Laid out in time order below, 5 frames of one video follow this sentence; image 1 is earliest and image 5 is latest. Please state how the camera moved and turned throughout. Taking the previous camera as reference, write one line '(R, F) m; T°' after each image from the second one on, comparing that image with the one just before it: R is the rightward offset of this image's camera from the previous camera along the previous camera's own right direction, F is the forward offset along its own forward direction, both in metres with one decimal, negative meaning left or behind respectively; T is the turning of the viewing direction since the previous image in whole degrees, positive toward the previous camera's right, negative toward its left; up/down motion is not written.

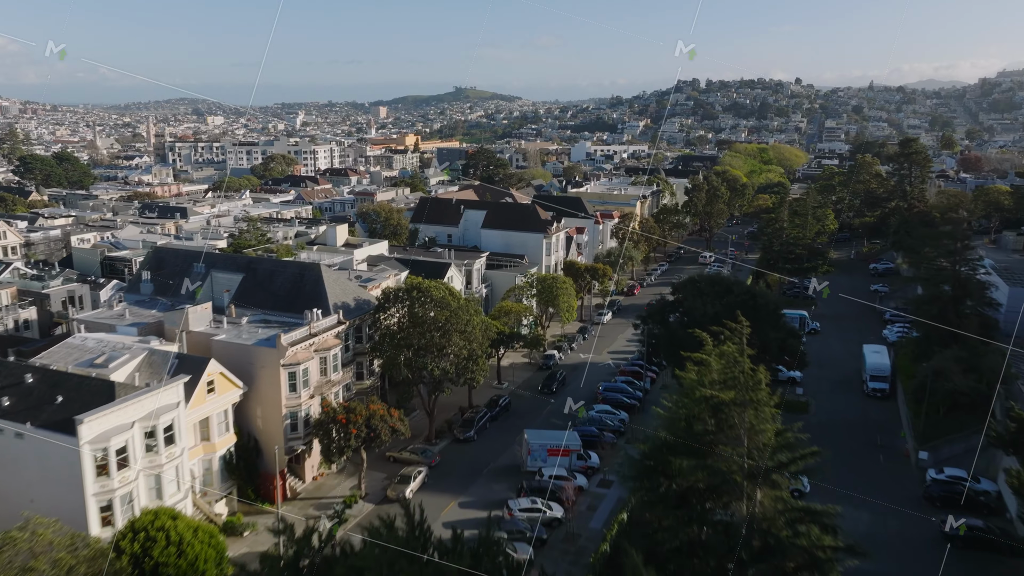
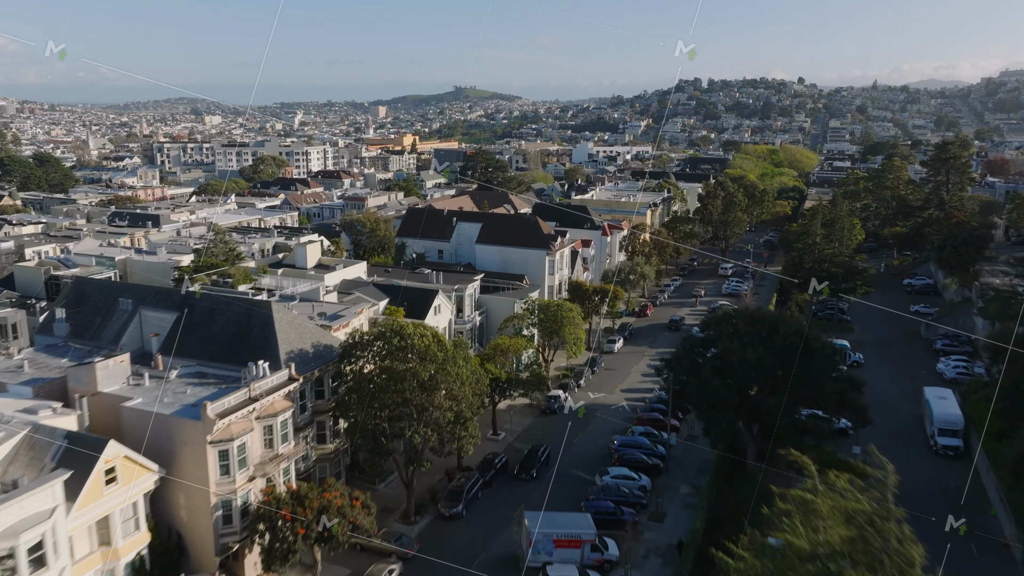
(+0.1, +4.4) m; 0°
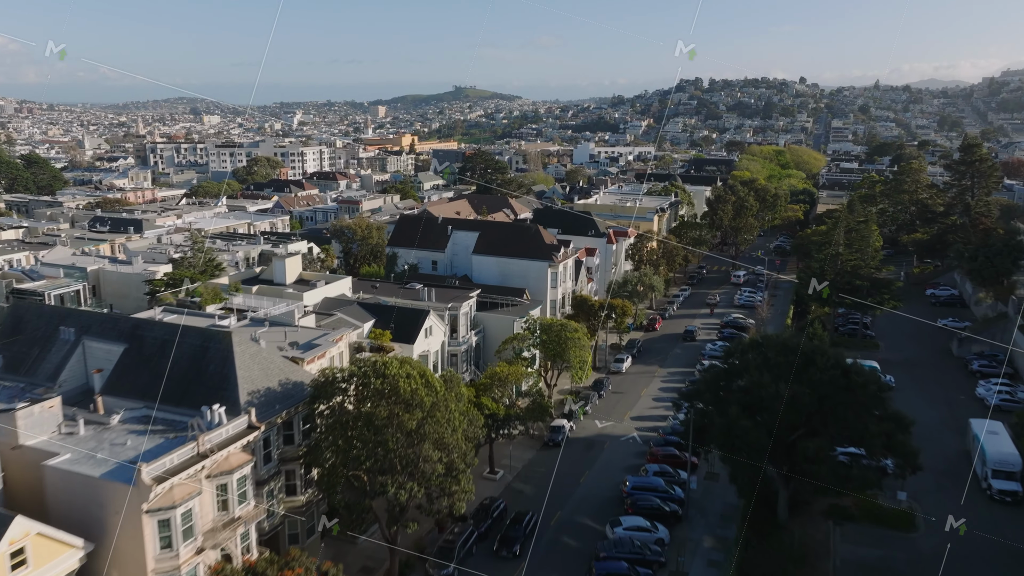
(0.0, +2.5) m; 0°
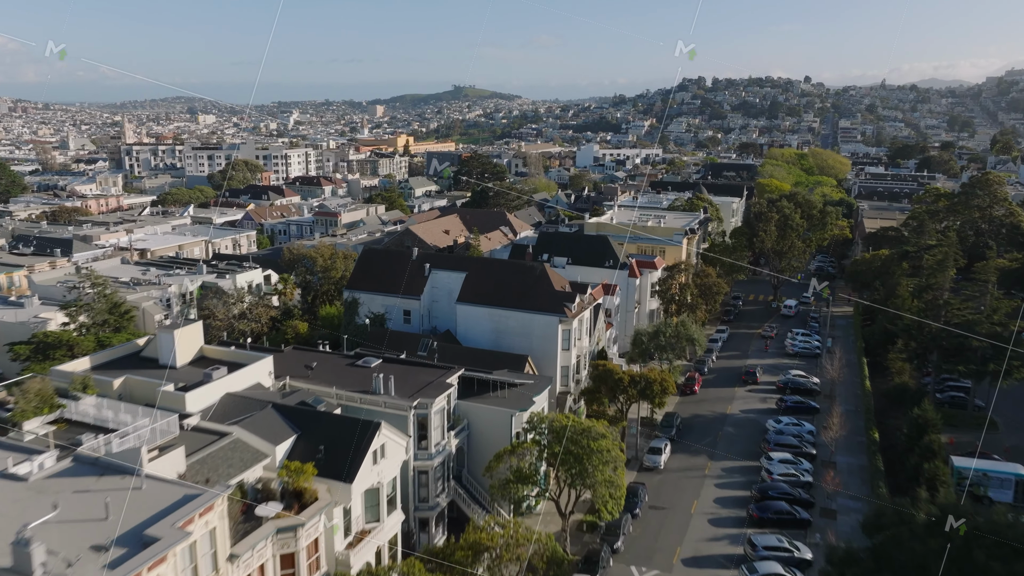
(+0.1, +8.2) m; 0°
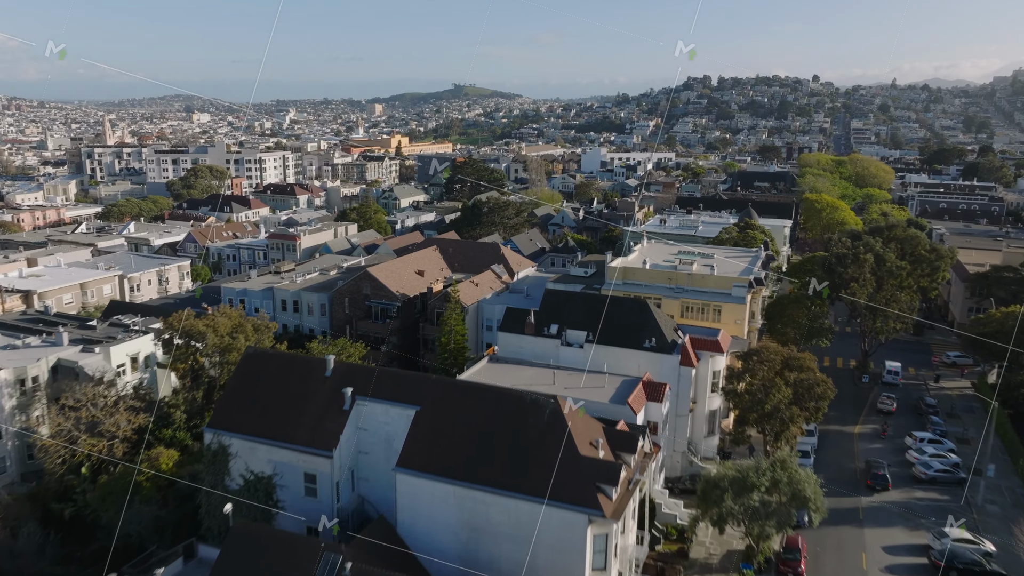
(+0.2, +11.2) m; 0°
